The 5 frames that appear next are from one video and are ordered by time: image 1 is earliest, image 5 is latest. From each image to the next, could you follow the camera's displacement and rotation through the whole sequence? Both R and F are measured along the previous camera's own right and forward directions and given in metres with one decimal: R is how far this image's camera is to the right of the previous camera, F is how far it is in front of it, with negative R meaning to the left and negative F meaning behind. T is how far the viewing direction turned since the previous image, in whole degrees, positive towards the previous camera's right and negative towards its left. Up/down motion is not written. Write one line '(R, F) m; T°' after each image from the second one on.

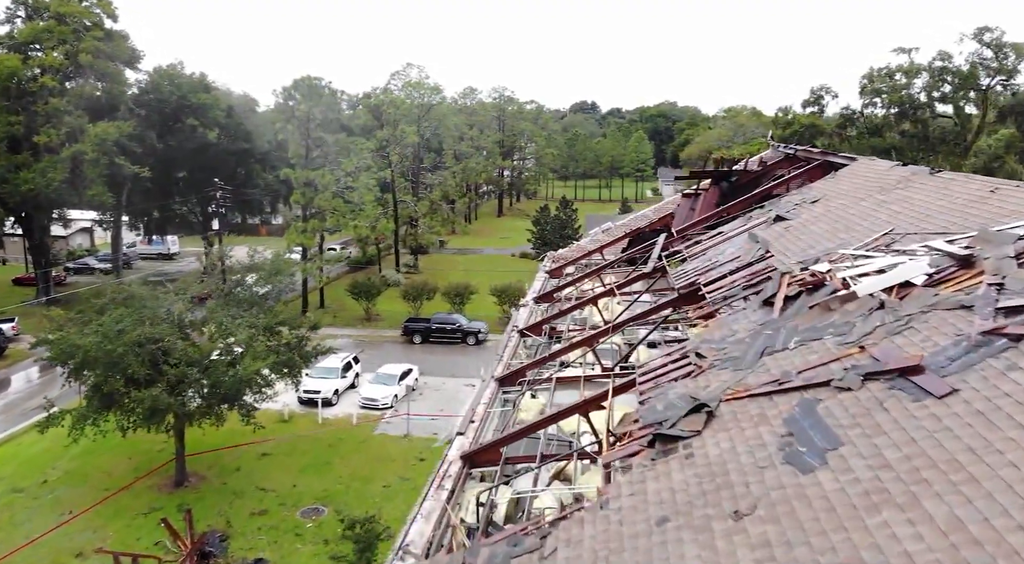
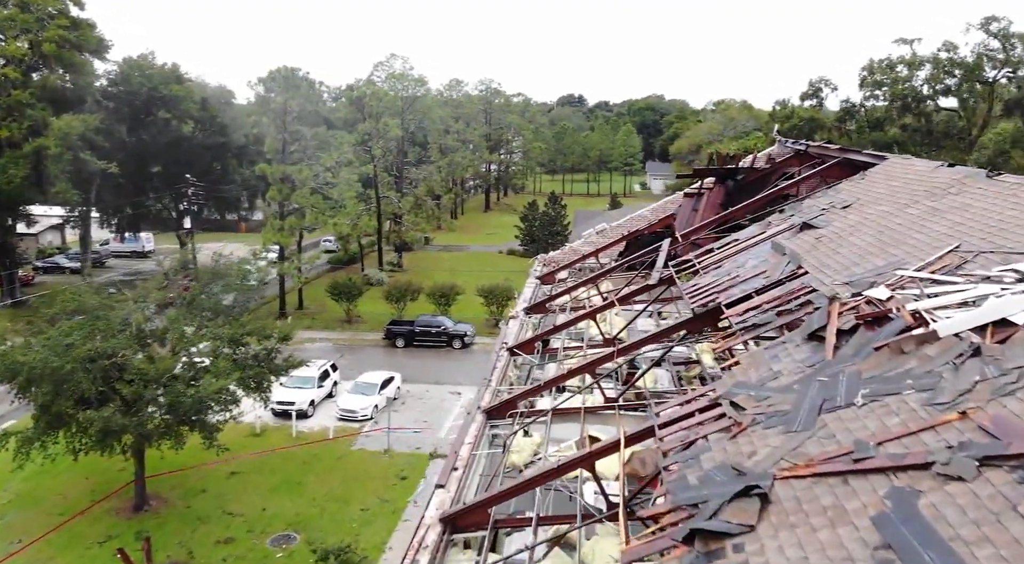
(0.0, +1.1) m; +1°
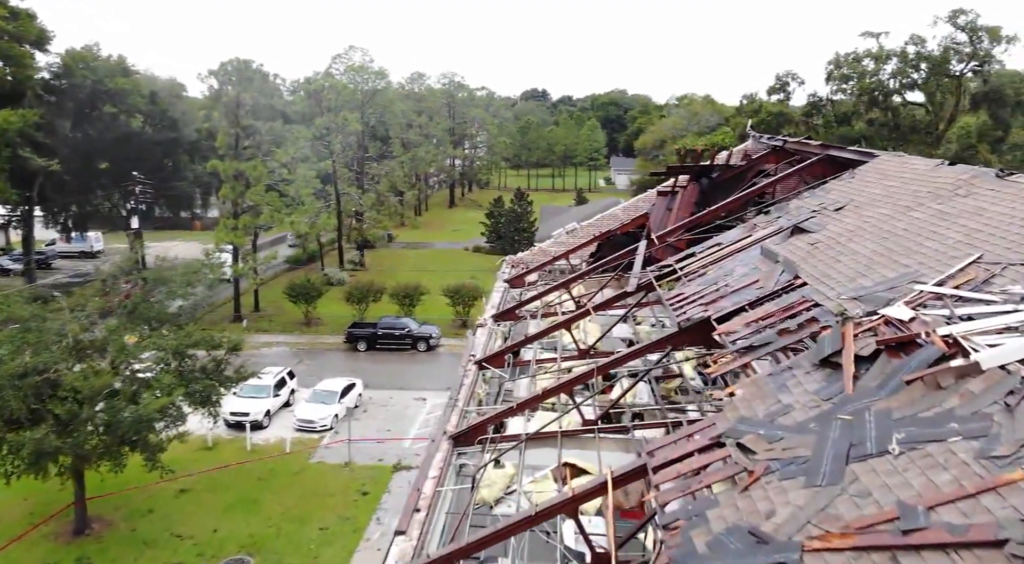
(0.0, +0.7) m; +3°
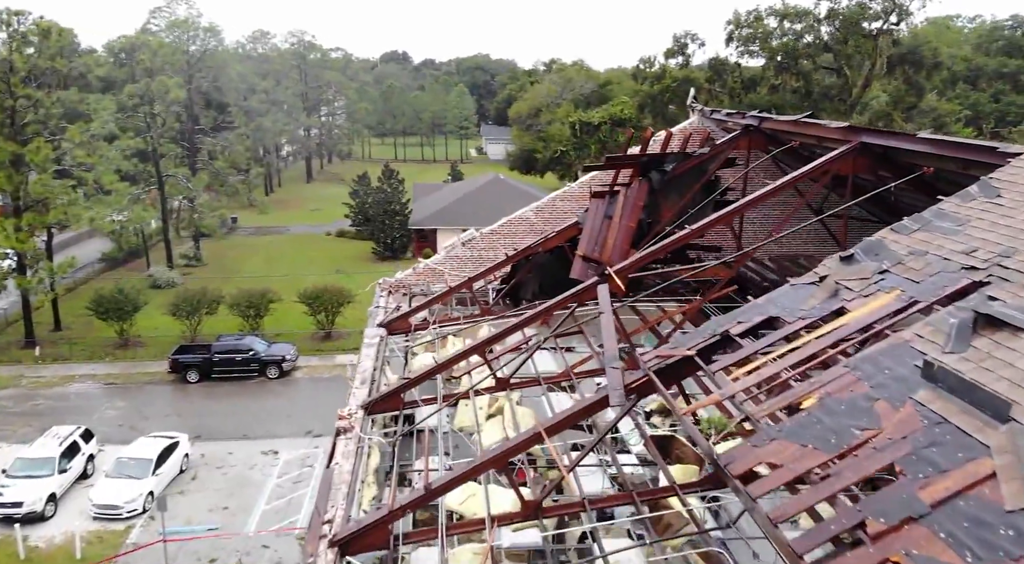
(0.0, +3.8) m; +10°
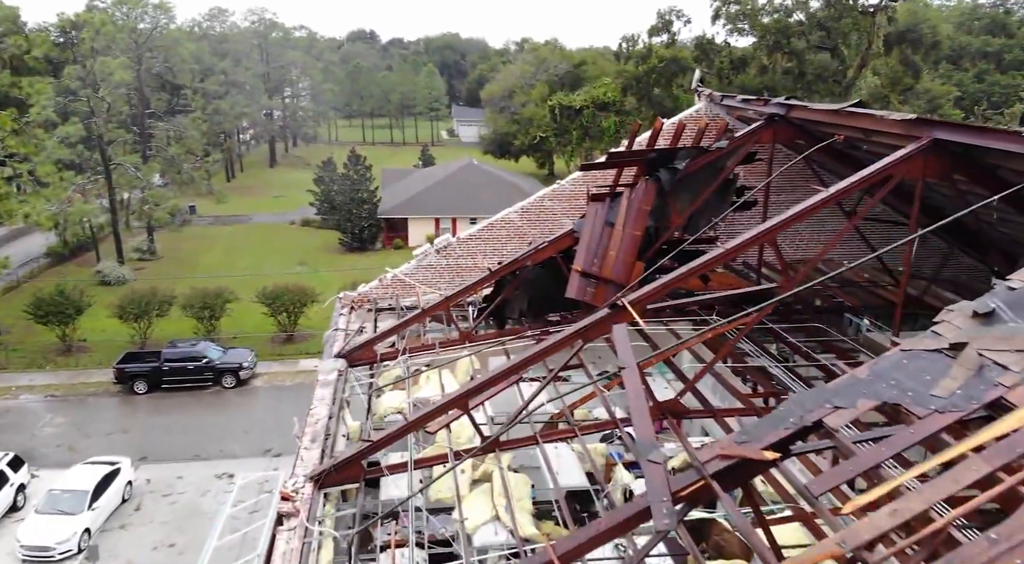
(-0.1, +1.3) m; +2°
